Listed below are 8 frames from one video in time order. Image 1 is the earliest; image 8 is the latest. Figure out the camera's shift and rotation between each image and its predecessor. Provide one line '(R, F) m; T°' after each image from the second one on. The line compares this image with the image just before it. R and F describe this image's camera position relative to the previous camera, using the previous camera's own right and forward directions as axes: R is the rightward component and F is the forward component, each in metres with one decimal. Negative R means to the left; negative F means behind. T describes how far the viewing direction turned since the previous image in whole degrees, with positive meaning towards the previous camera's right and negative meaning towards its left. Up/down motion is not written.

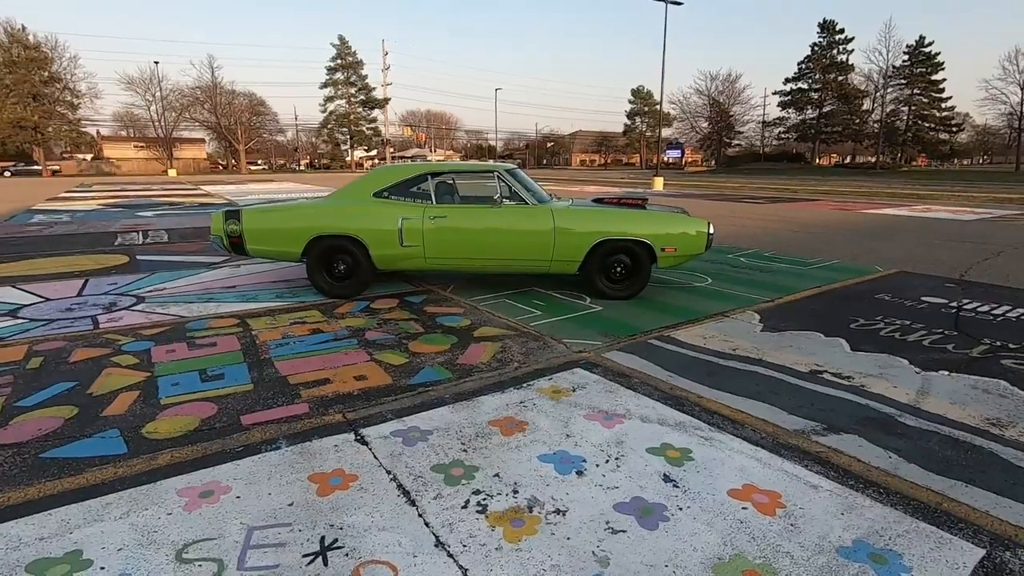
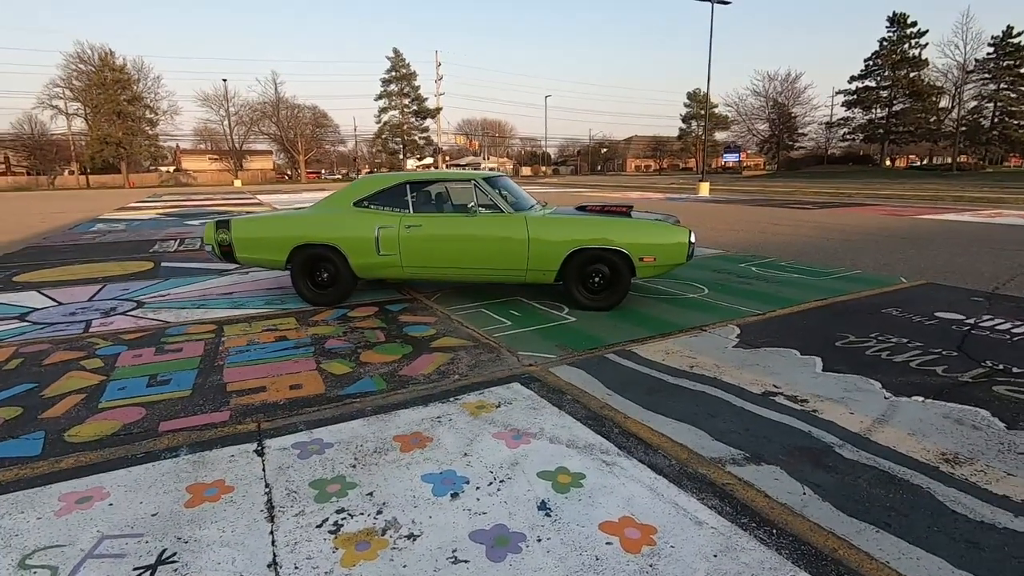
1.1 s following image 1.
(+0.8, +0.1) m; -6°
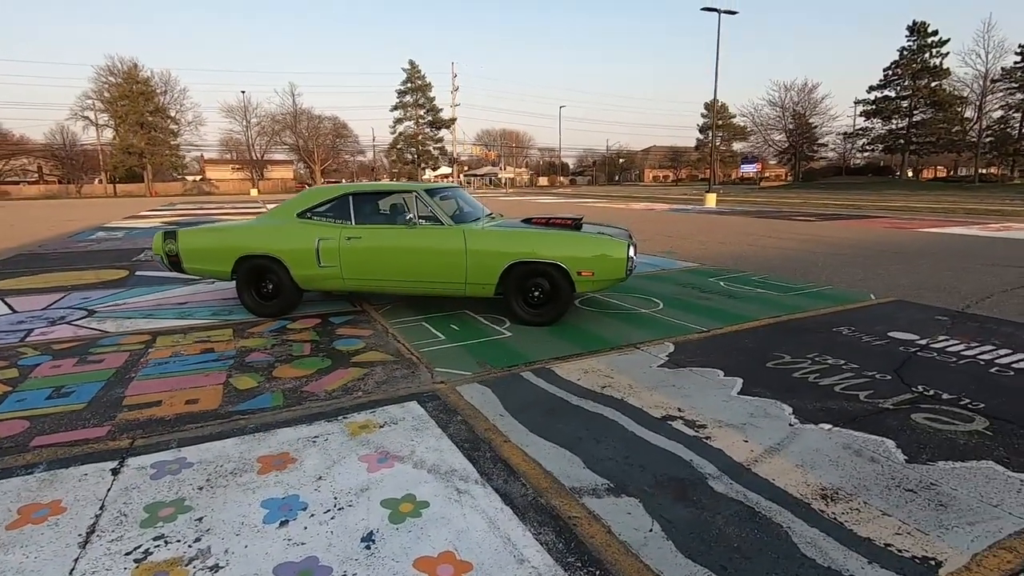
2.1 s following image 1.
(+0.8, +0.1) m; -2°
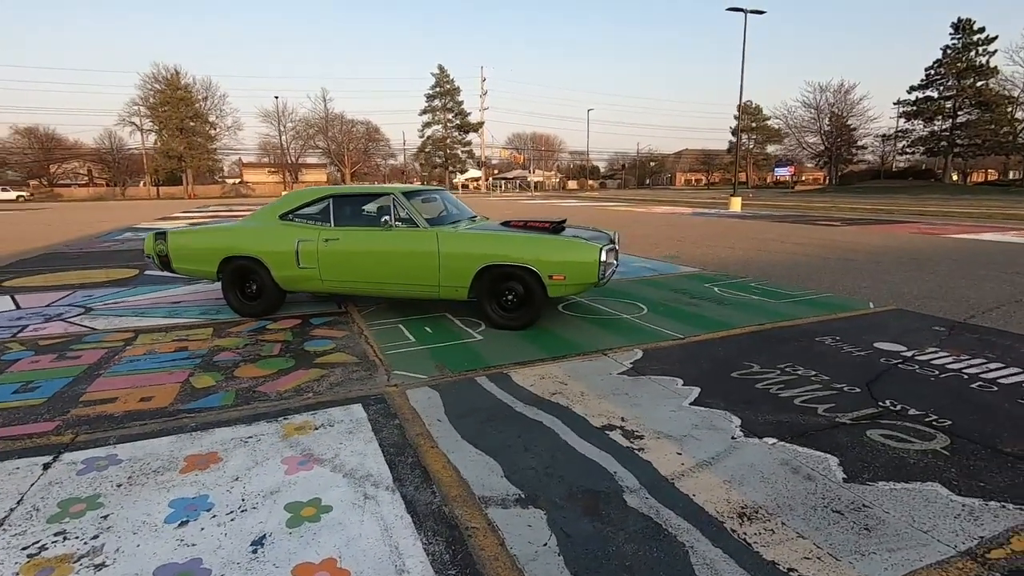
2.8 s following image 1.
(+0.6, +0.1) m; -3°
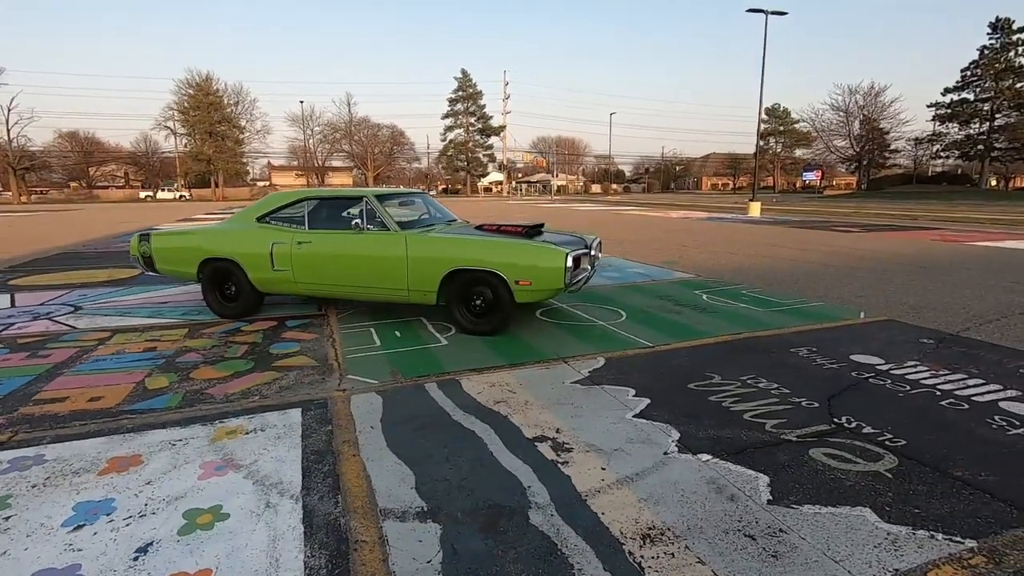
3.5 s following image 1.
(+0.6, +0.1) m; -3°
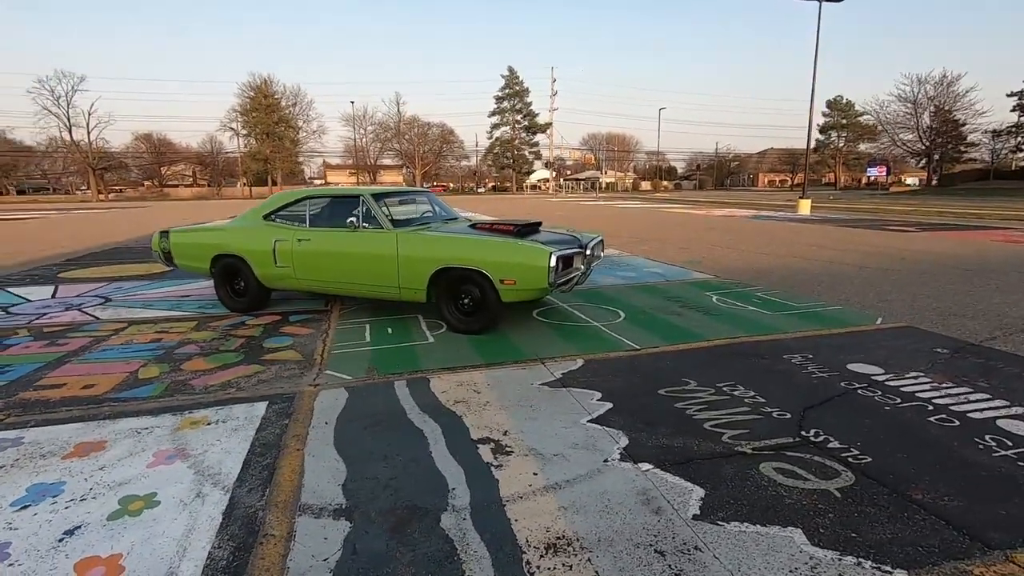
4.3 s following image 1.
(+0.6, +0.1) m; -5°
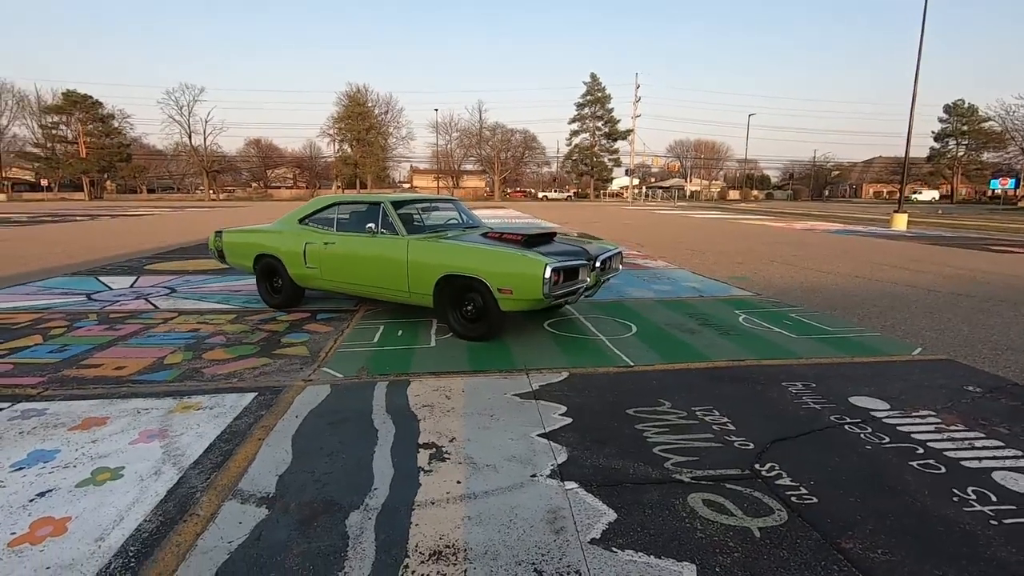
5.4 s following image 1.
(+0.8, 0.0) m; -8°
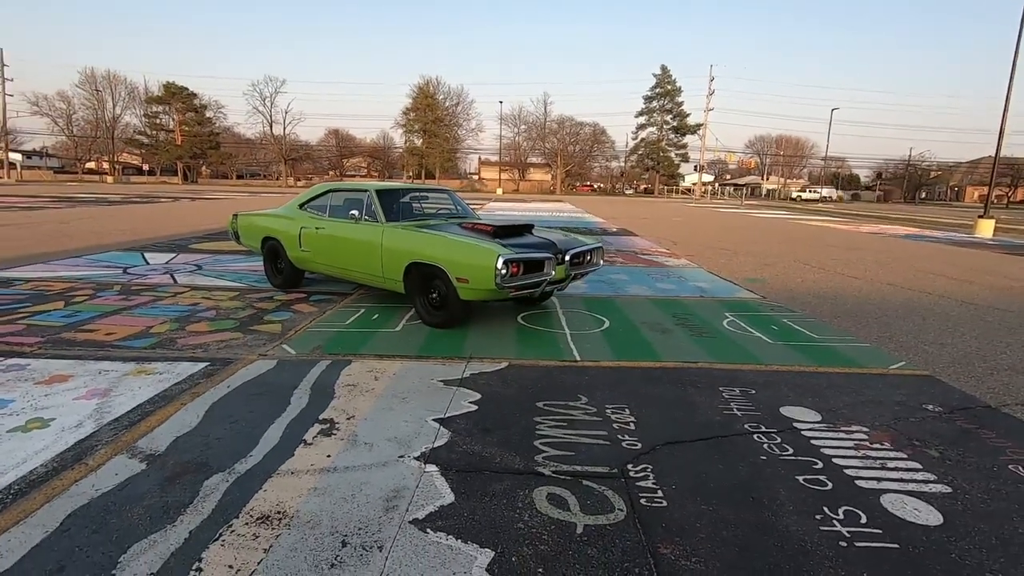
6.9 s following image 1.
(+1.0, 0.0) m; -7°
